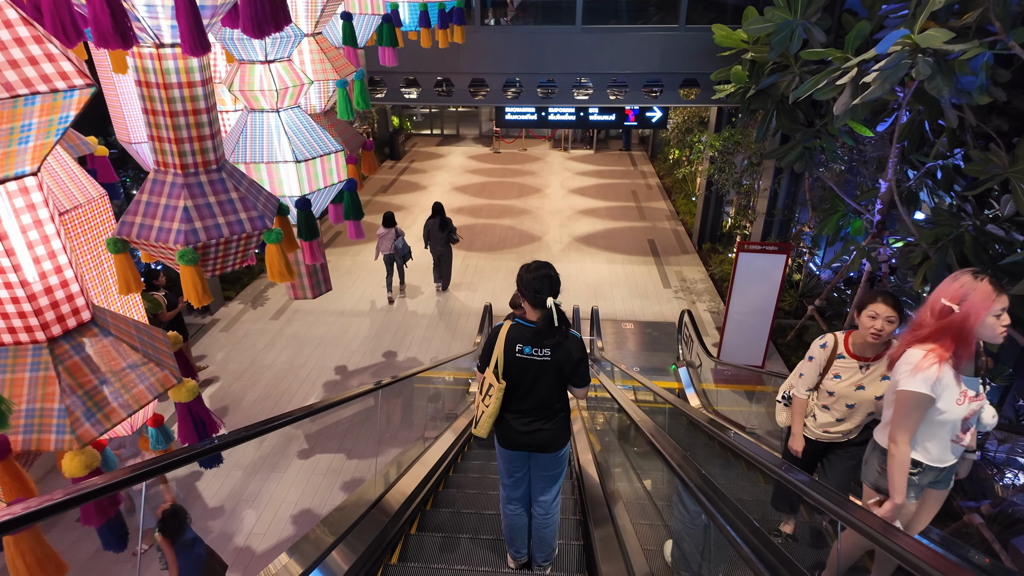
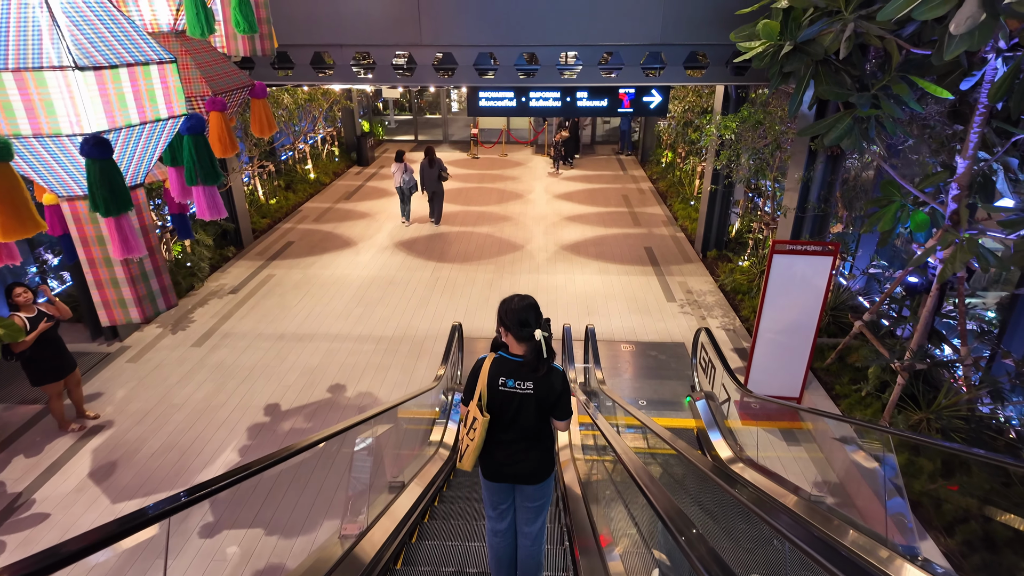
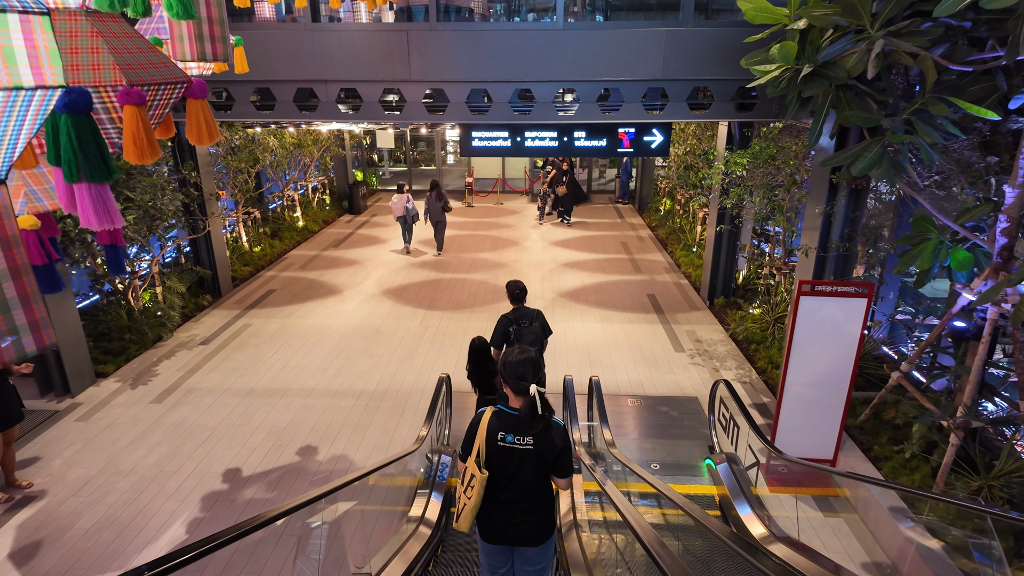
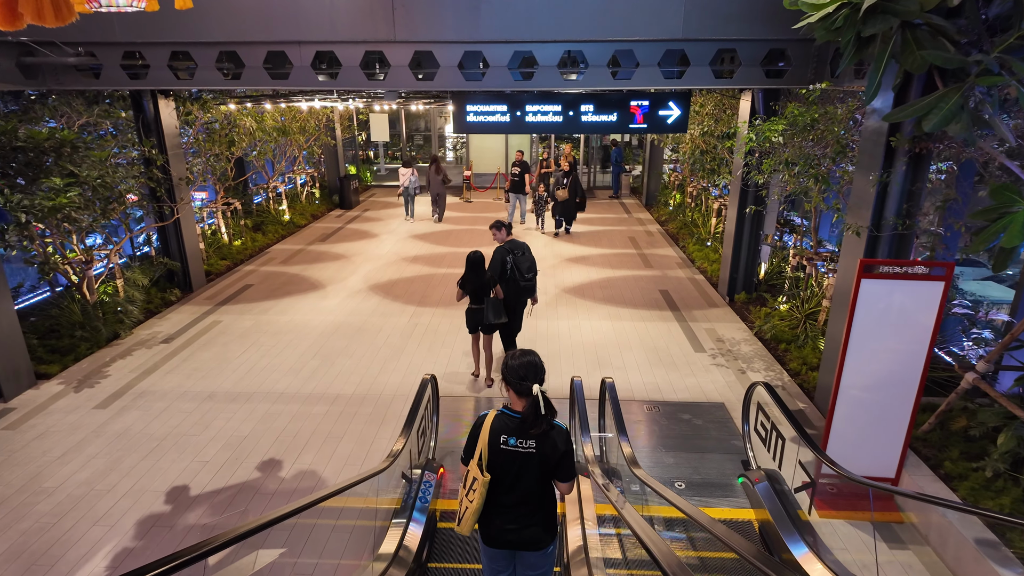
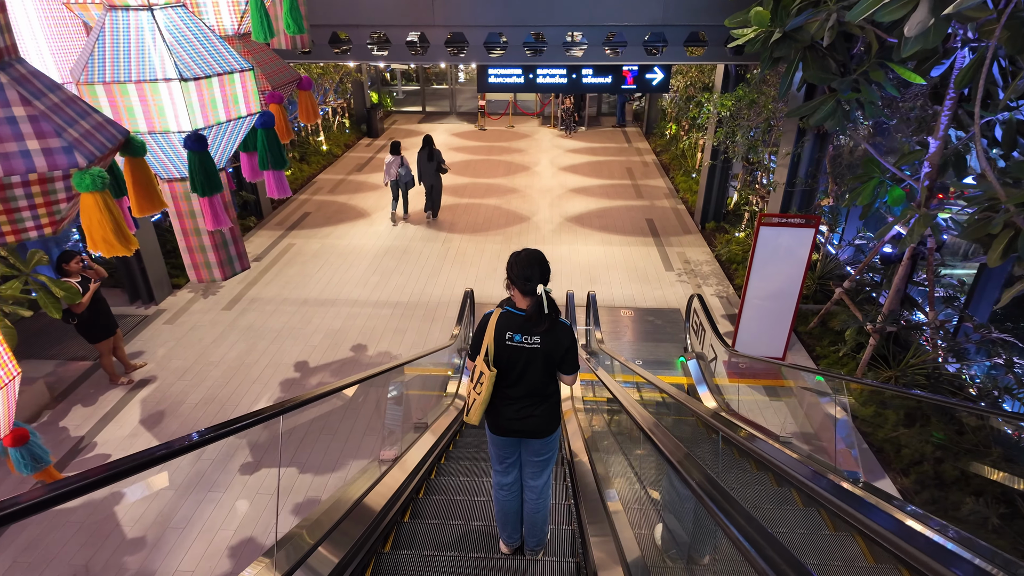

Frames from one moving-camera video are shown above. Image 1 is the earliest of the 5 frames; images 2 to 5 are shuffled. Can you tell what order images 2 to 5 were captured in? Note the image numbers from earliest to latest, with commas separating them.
5, 2, 3, 4
